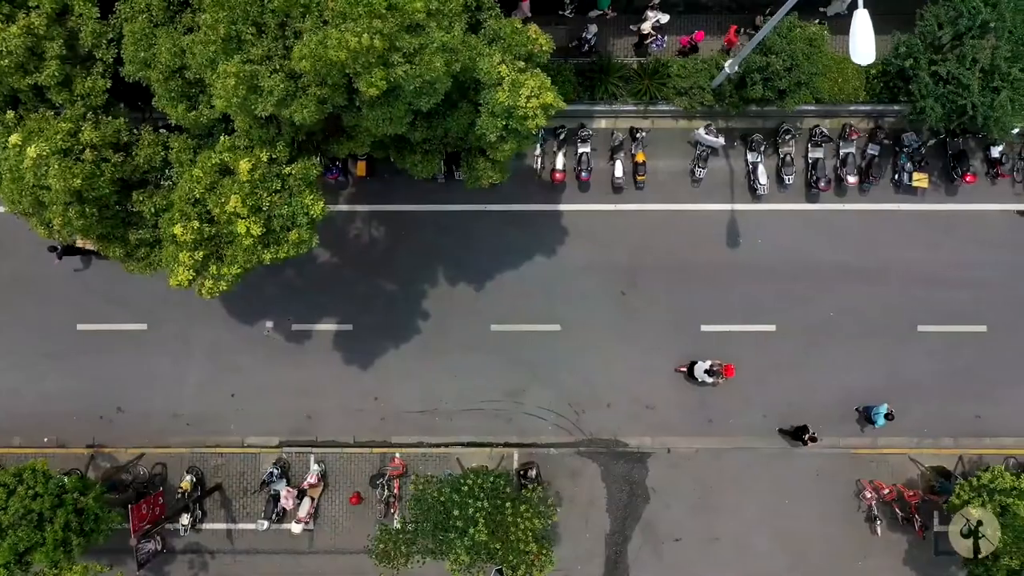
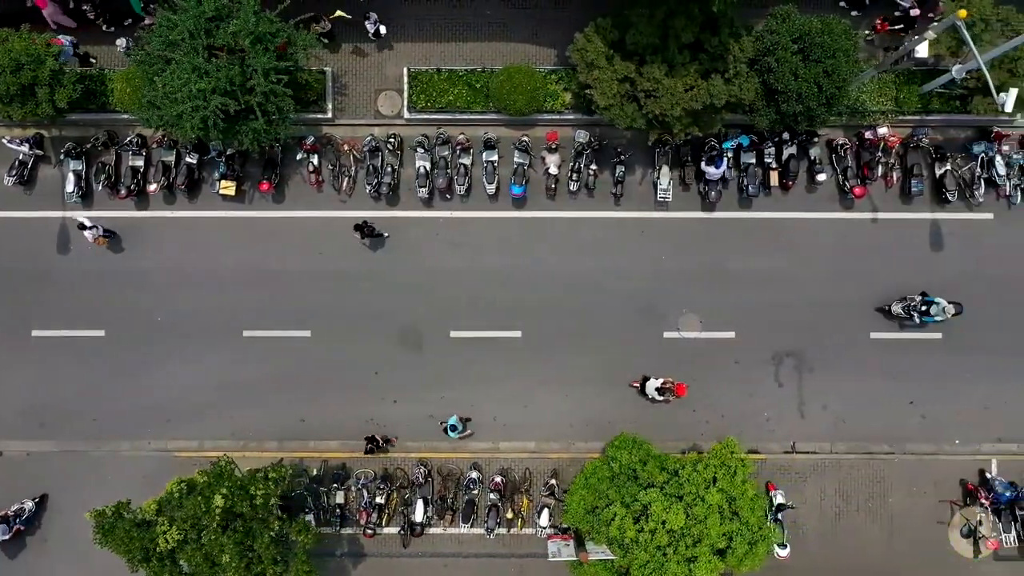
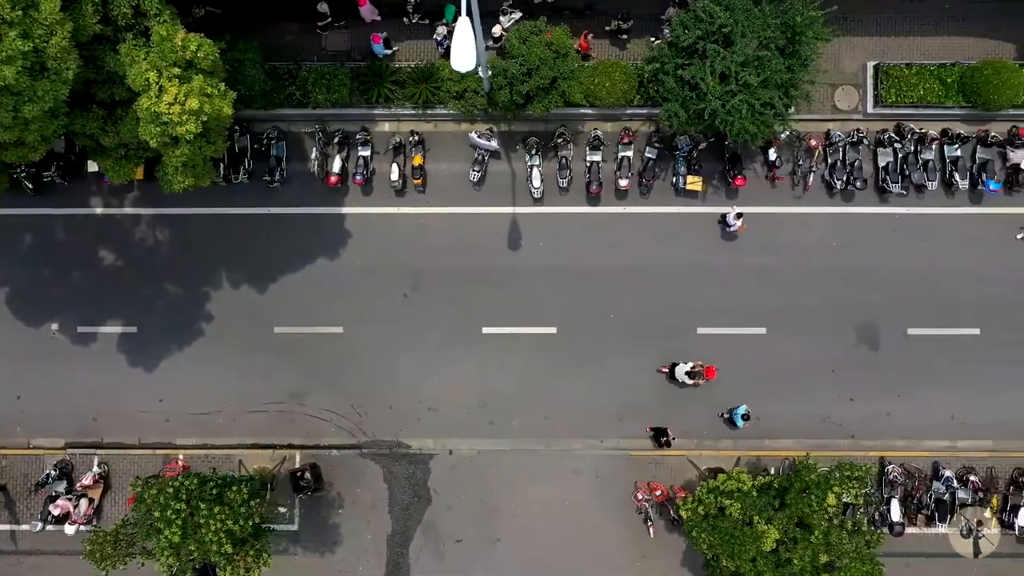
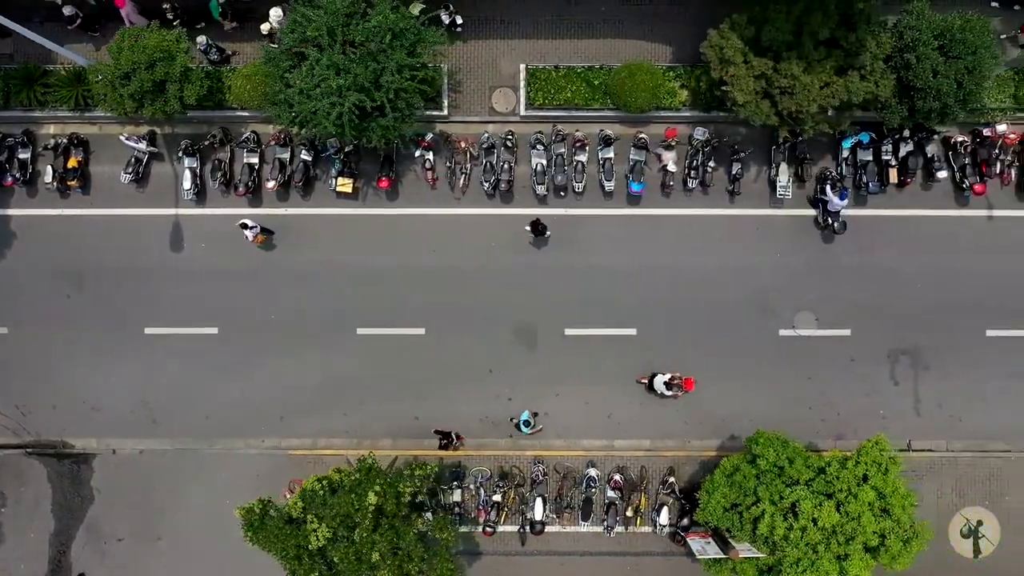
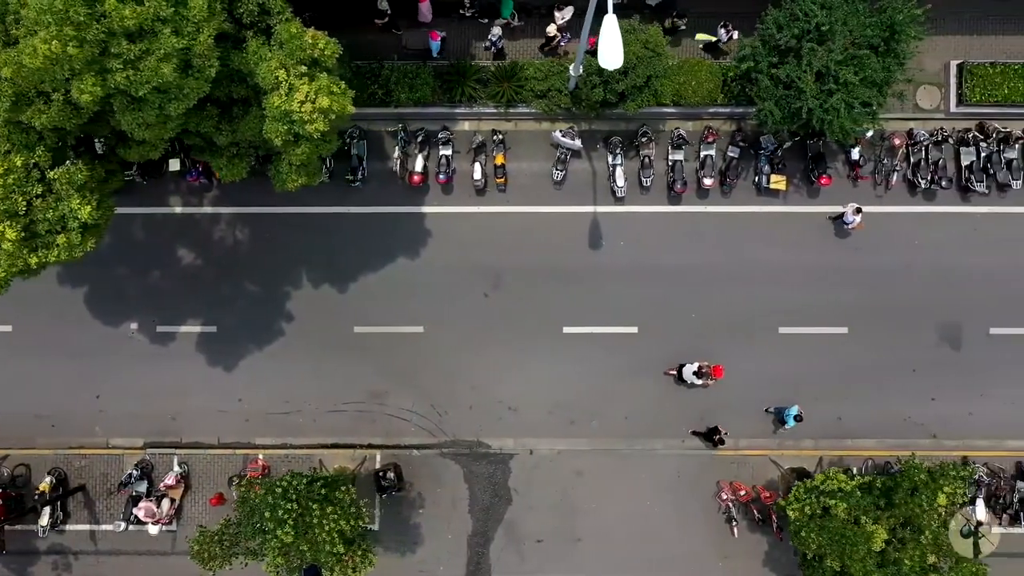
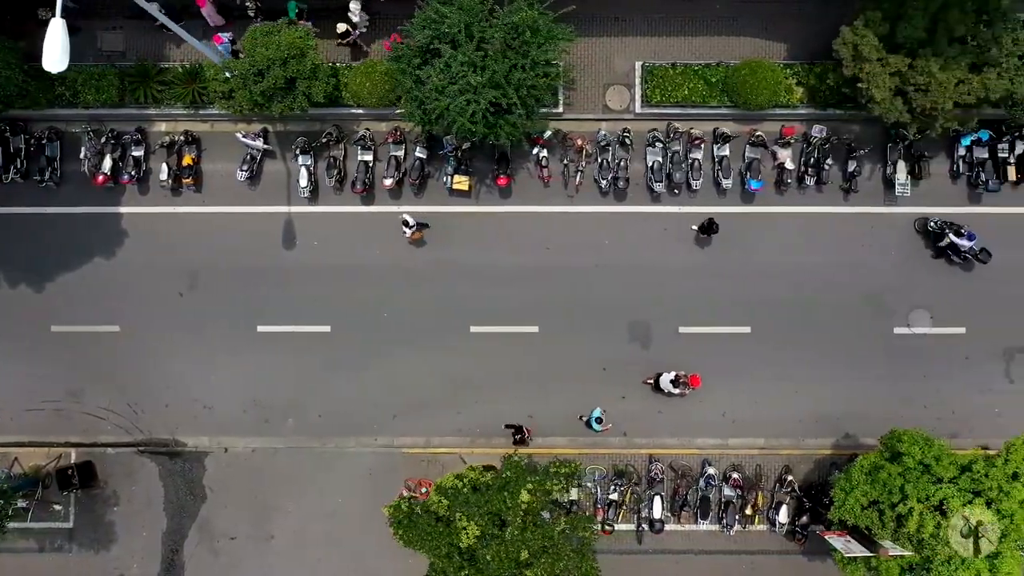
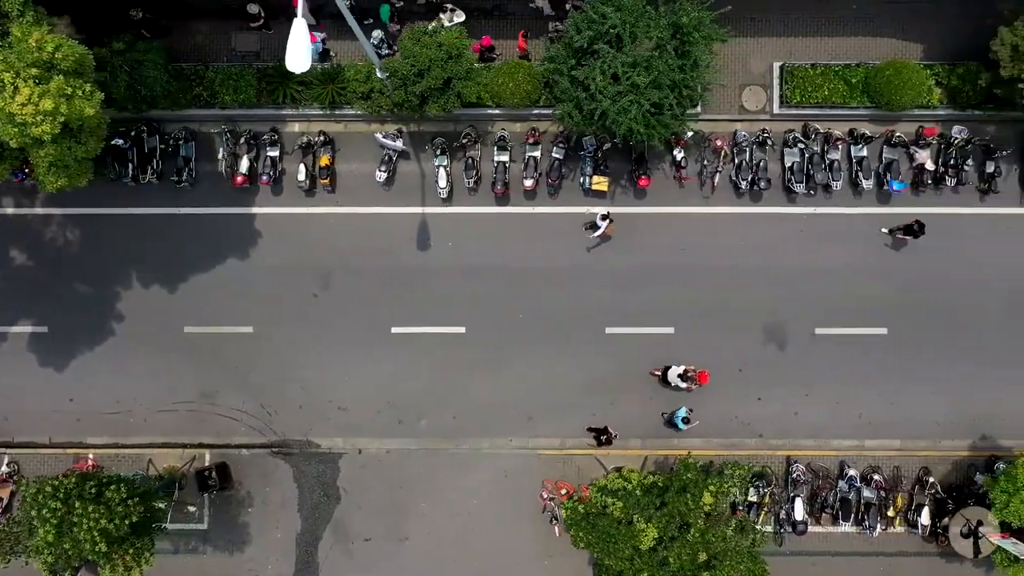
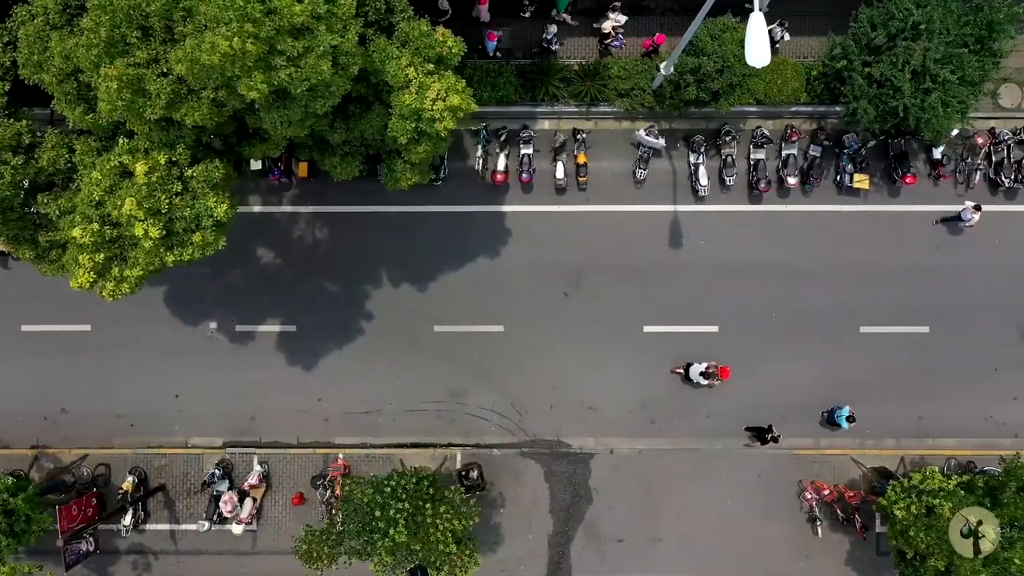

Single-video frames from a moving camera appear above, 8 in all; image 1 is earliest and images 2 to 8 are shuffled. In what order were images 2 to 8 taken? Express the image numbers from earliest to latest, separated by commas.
8, 5, 3, 7, 6, 4, 2
